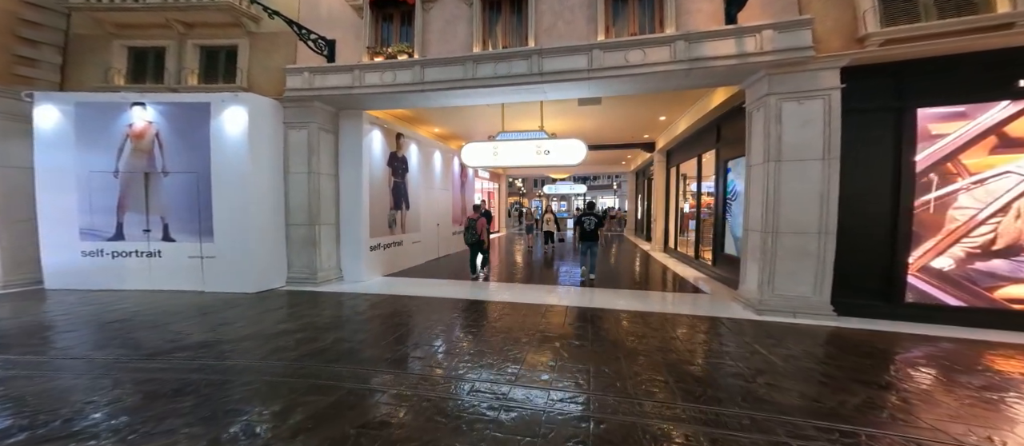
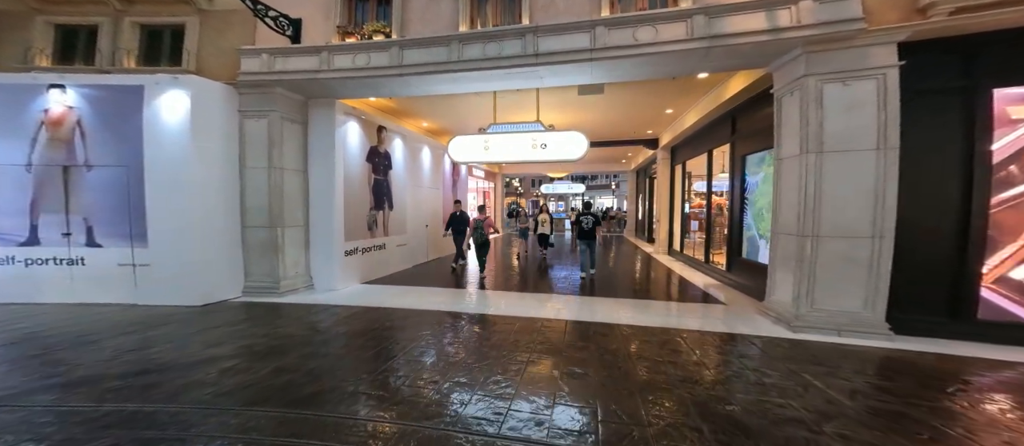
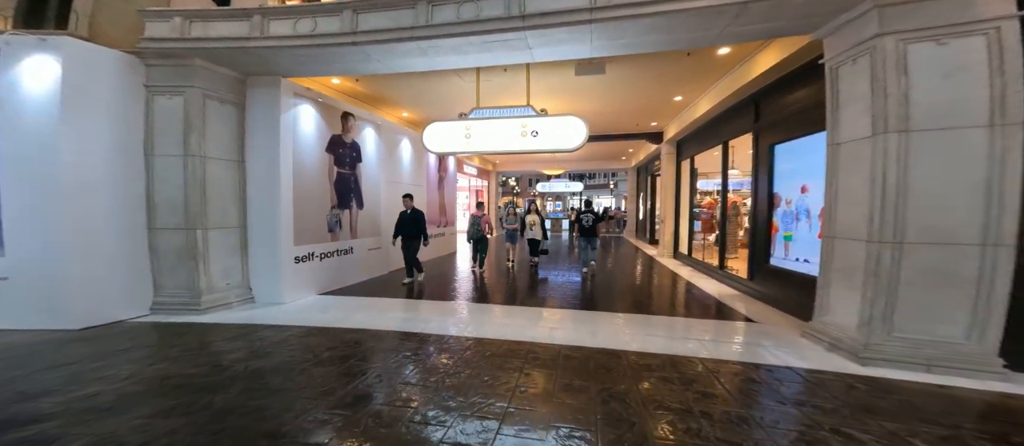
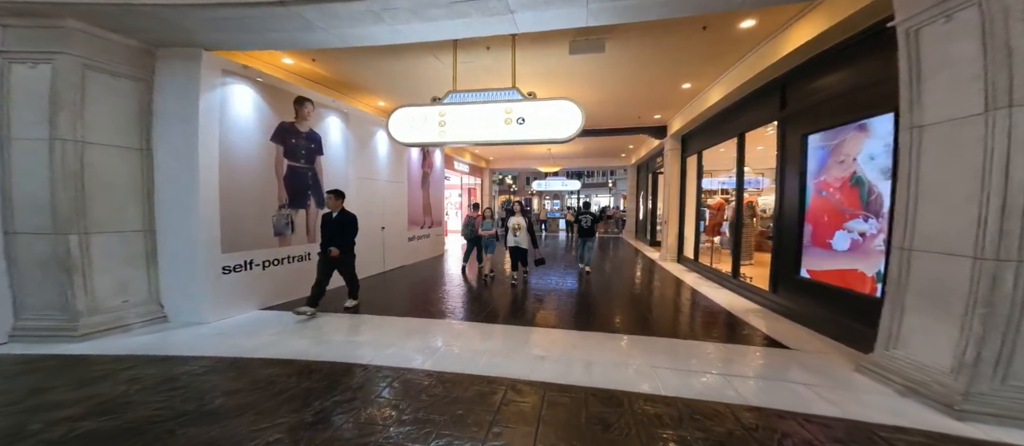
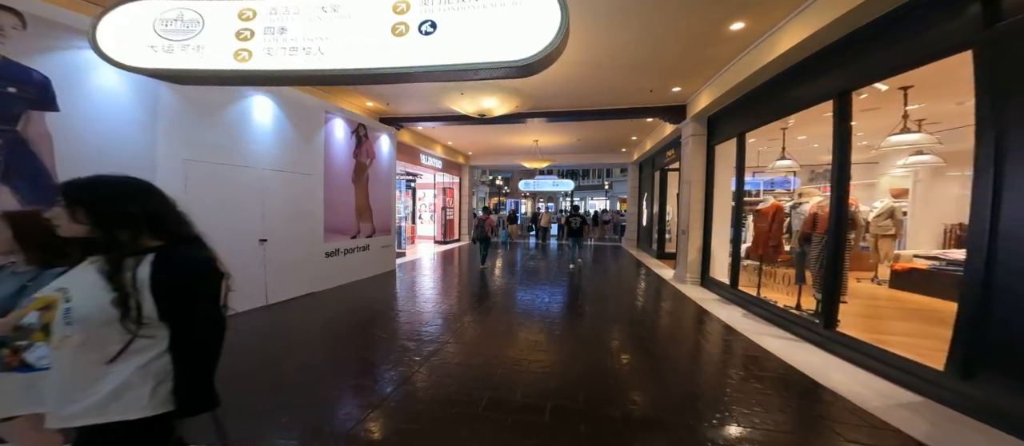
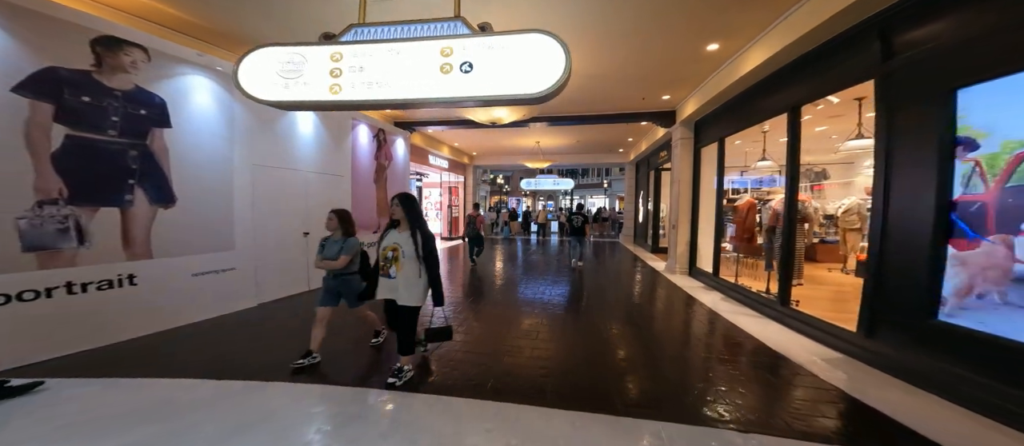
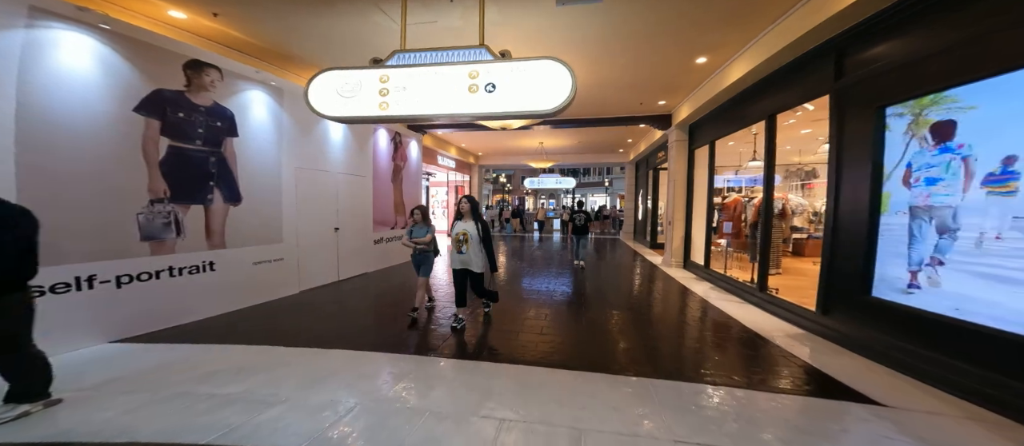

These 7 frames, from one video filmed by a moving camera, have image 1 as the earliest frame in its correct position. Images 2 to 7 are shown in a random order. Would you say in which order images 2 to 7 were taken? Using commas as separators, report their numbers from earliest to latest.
2, 3, 4, 7, 6, 5
